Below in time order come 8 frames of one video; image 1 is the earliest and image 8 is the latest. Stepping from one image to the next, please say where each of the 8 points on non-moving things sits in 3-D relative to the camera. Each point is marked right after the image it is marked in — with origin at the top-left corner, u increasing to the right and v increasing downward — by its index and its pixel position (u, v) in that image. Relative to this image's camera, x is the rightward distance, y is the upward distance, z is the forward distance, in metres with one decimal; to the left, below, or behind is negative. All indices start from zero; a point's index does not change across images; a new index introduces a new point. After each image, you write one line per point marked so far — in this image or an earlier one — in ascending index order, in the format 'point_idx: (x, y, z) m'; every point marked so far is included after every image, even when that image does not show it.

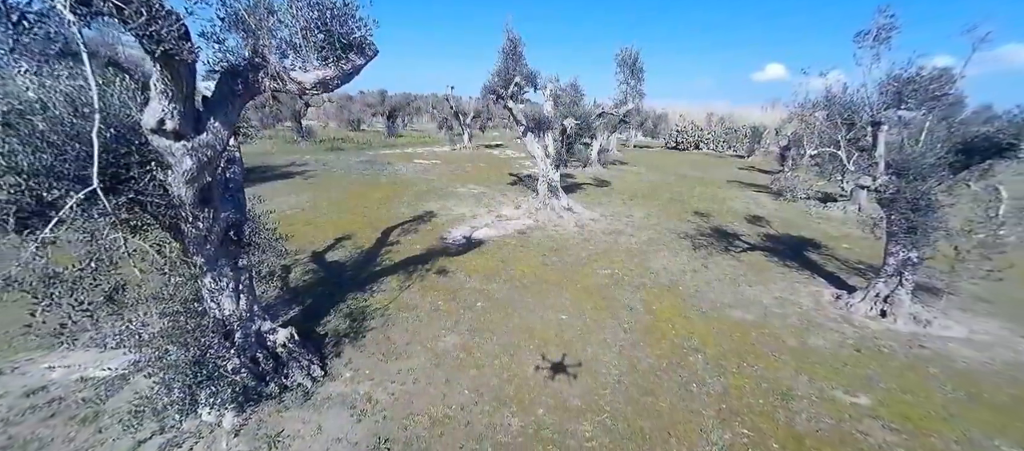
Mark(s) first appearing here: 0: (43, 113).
0: (-5.0, +1.2, +4.3) m
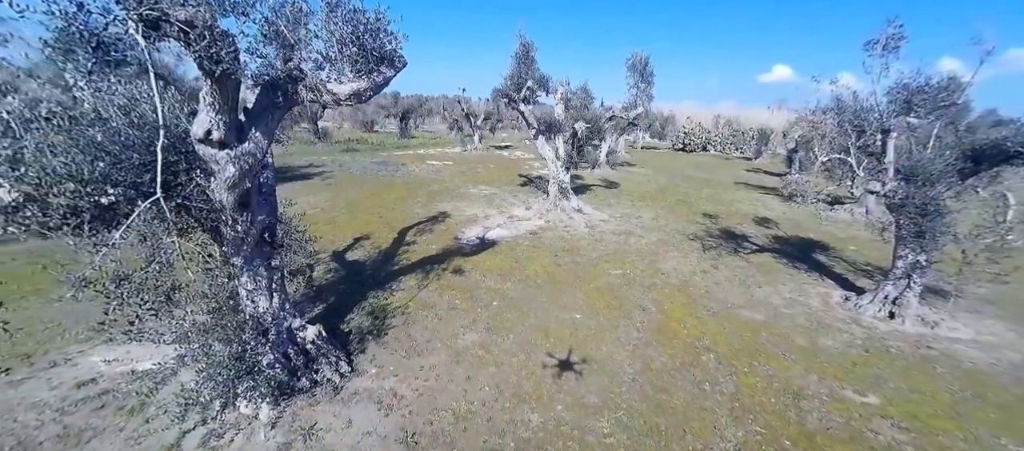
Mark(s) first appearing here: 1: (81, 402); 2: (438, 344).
0: (-4.7, +1.1, +4.6) m
1: (-7.0, -2.9, +6.6) m
2: (-1.6, -2.6, +8.7) m
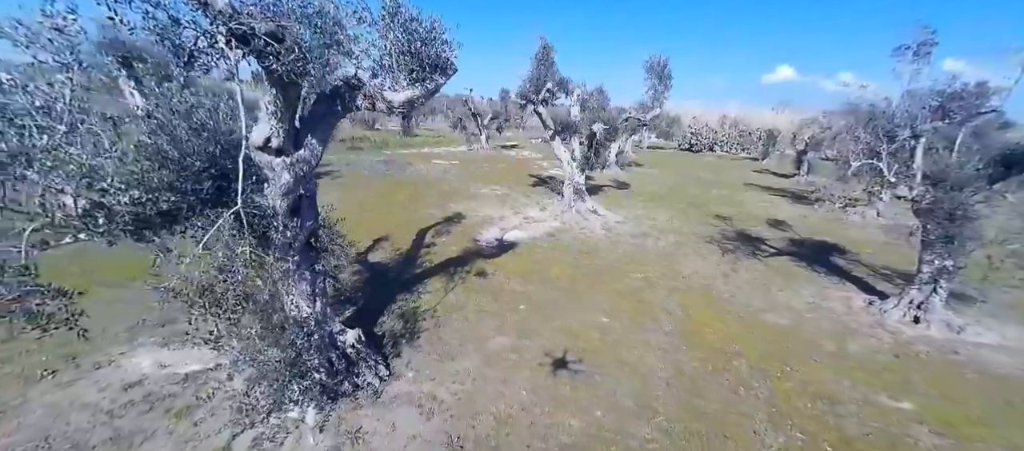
0: (-4.0, +1.0, +4.7) m
1: (-6.4, -3.0, +6.7) m
2: (-0.9, -2.7, +8.7) m
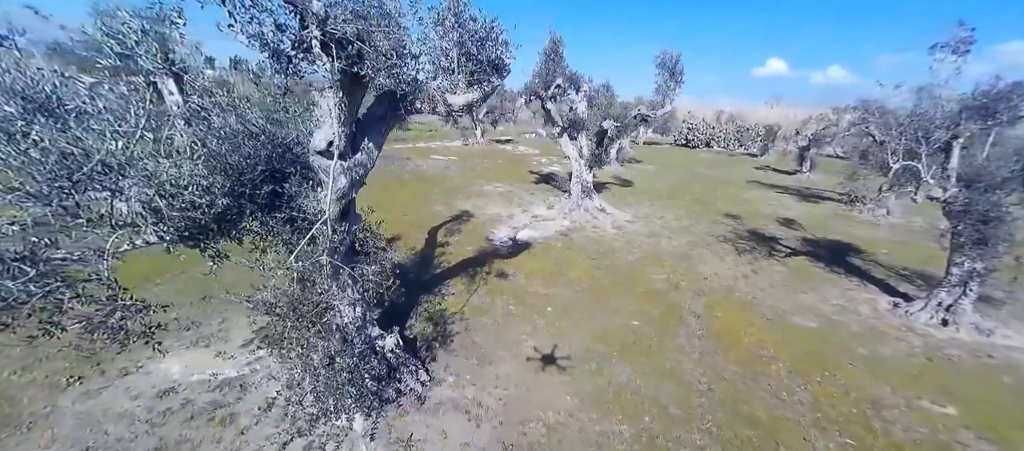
0: (-3.2, +1.0, +4.4) m
1: (-5.6, -3.0, +6.5) m
2: (-0.1, -2.7, +8.6) m
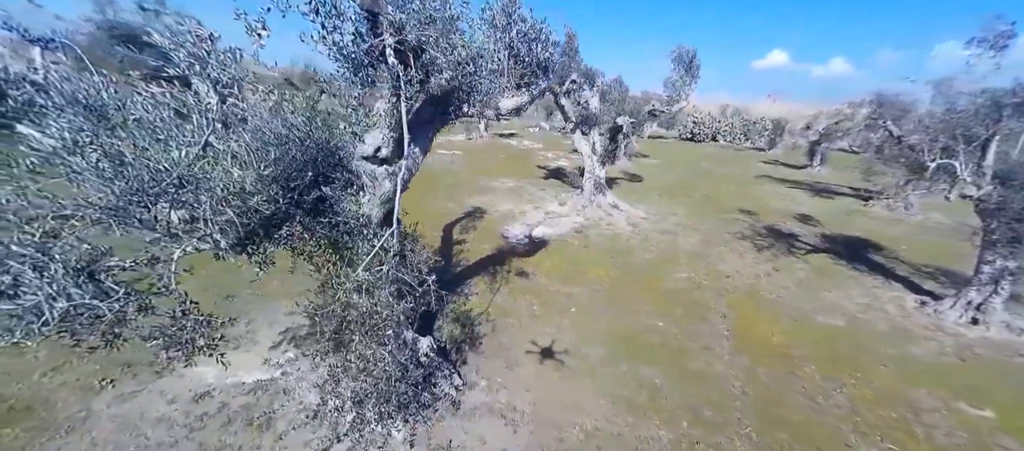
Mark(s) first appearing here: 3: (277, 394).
0: (-2.6, +0.9, +4.3) m
1: (-5.0, -3.1, +6.4) m
2: (+0.5, -2.7, +8.5) m
3: (-4.1, -2.9, +6.9) m
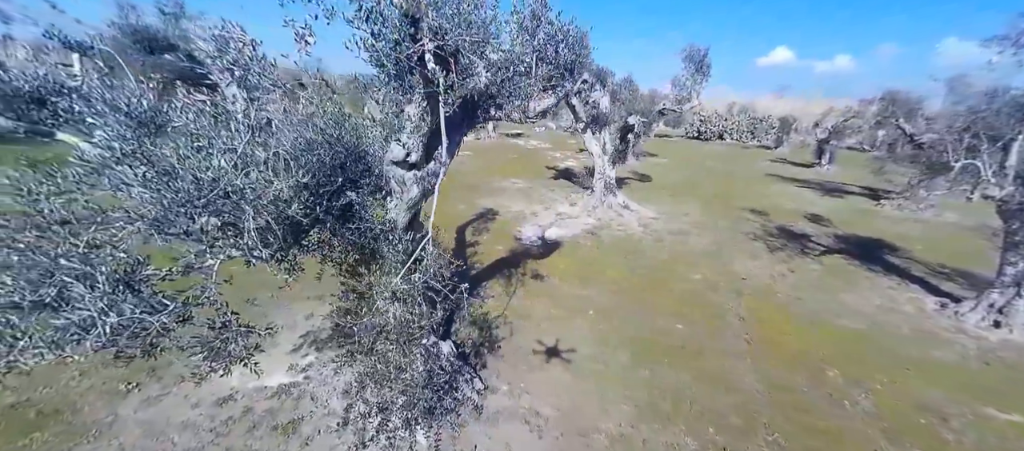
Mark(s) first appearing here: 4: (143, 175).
0: (-2.2, +0.8, +4.3) m
1: (-4.6, -3.2, +6.4) m
2: (+0.9, -2.8, +8.5) m
3: (-3.7, -3.0, +6.9) m
4: (-3.2, +0.4, +3.4) m
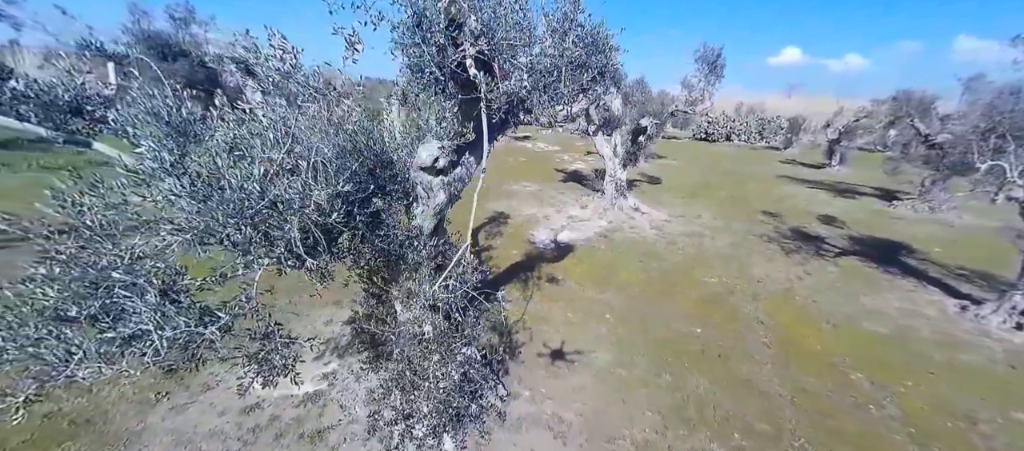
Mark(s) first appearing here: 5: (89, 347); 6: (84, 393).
0: (-1.9, +0.7, +4.4) m
1: (-4.2, -3.3, +6.5) m
2: (+1.3, -2.9, +8.5) m
3: (-3.3, -3.2, +7.0) m
4: (-2.8, +0.3, +3.5) m
5: (-3.4, -1.0, +3.2) m
6: (-7.7, -2.9, +7.1) m
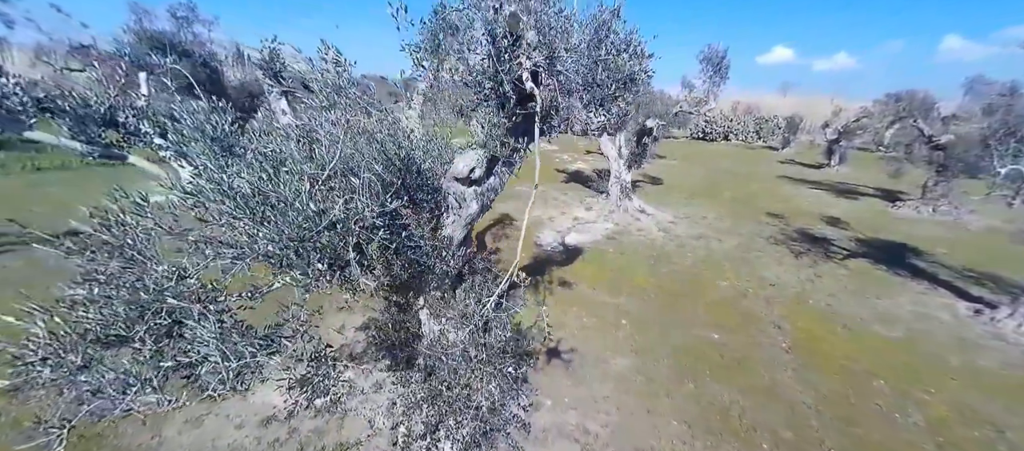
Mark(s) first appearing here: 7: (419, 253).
0: (-1.4, +0.5, +4.2) m
1: (-3.7, -3.5, +6.4) m
2: (+1.7, -3.0, +8.4) m
3: (-2.9, -3.3, +6.9) m
4: (-2.4, +0.2, +3.4) m
5: (-3.0, -1.1, +3.1) m
6: (-7.3, -3.1, +6.9) m
7: (-1.1, -0.3, +4.8) m
